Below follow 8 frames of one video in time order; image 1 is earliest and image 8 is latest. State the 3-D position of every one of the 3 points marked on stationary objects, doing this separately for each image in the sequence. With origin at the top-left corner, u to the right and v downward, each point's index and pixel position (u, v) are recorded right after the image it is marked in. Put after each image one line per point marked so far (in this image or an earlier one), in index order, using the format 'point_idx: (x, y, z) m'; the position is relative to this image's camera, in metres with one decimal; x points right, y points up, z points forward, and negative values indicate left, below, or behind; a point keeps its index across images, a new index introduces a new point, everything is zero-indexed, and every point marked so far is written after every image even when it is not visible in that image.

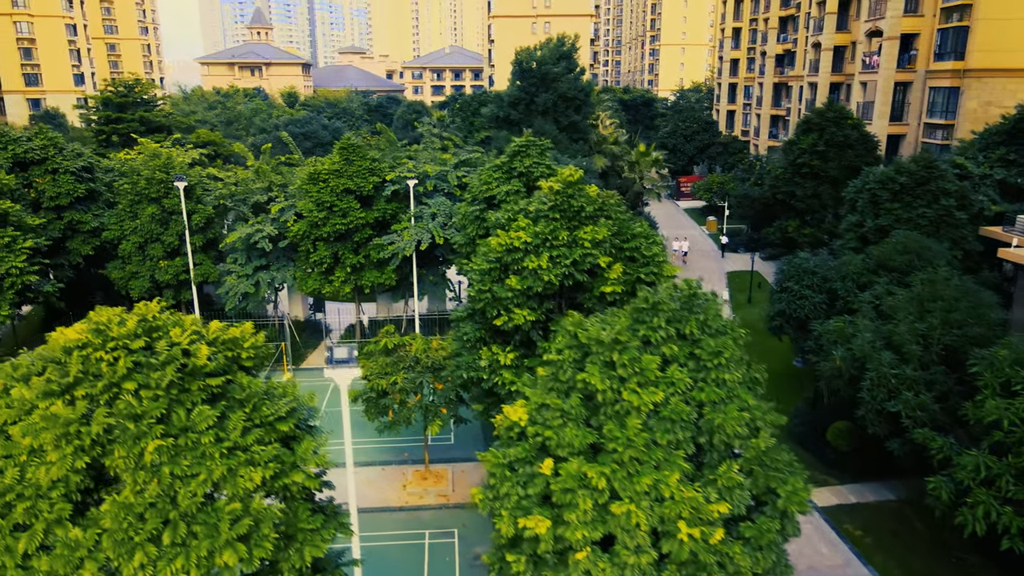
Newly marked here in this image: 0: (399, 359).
0: (-2.5, -1.6, +16.3) m
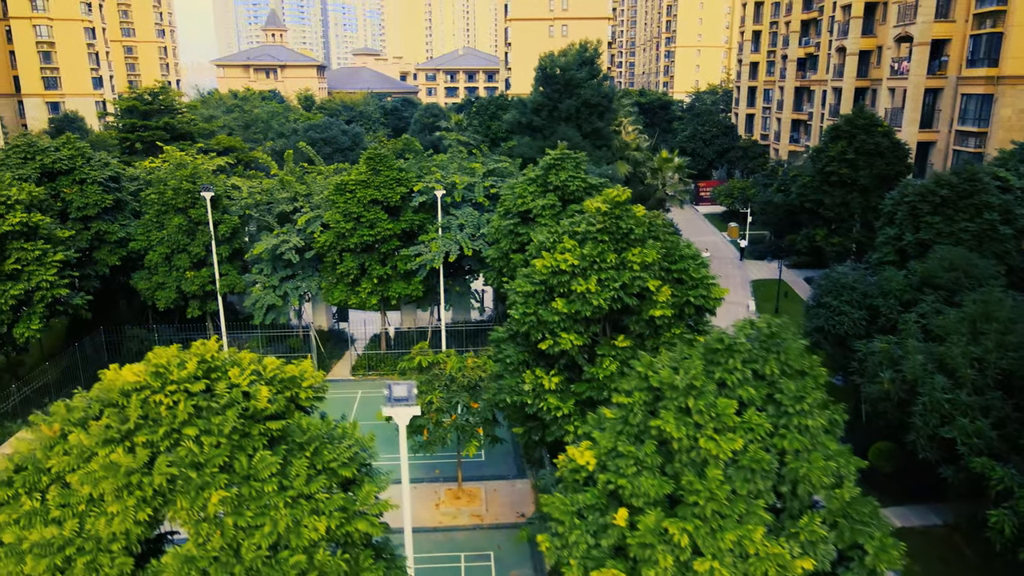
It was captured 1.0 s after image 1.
0: (-1.7, -2.0, +16.0) m
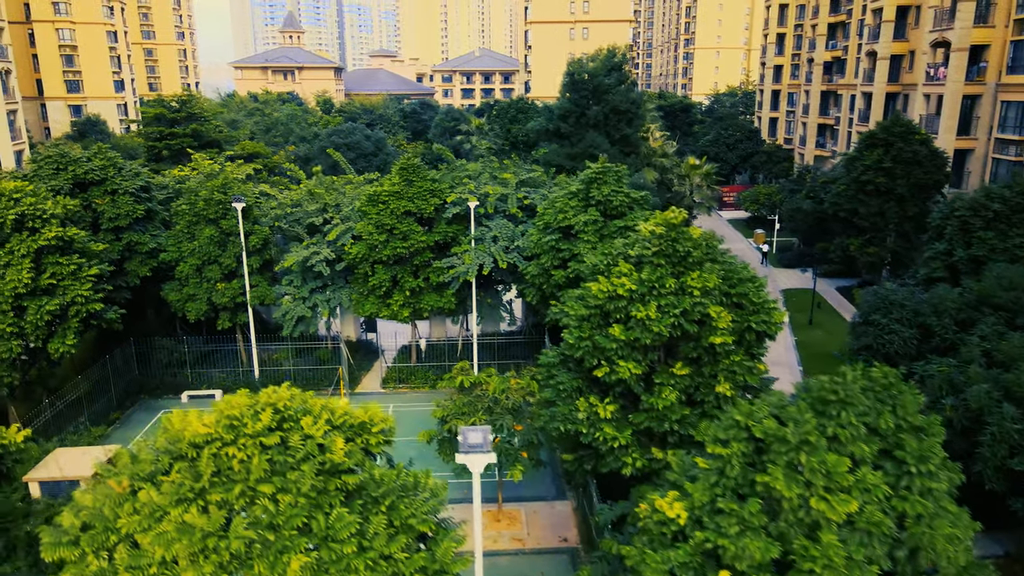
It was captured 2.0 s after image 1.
0: (-0.8, -2.4, +15.6) m
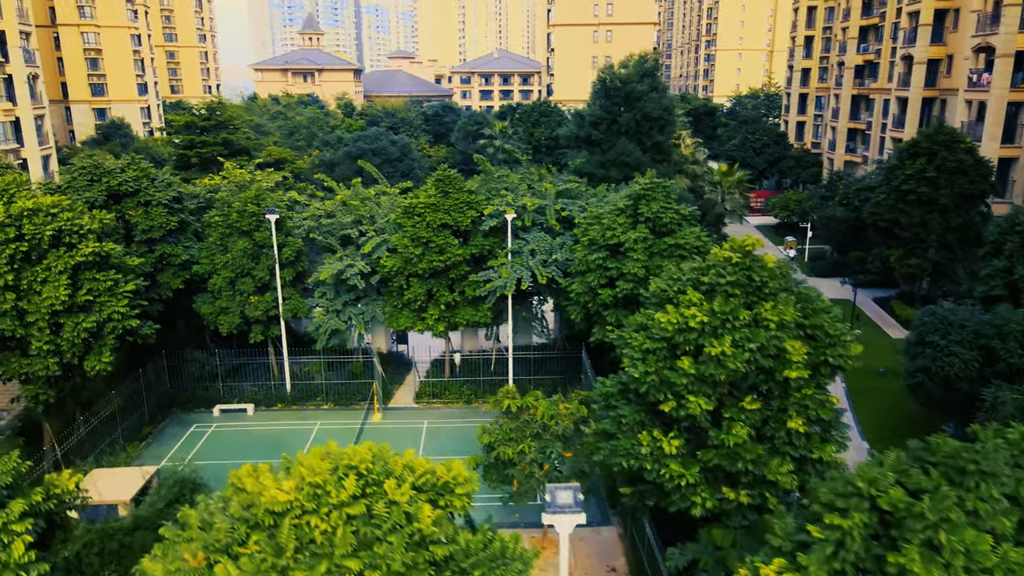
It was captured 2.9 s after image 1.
0: (+0.2, -2.8, +15.1) m
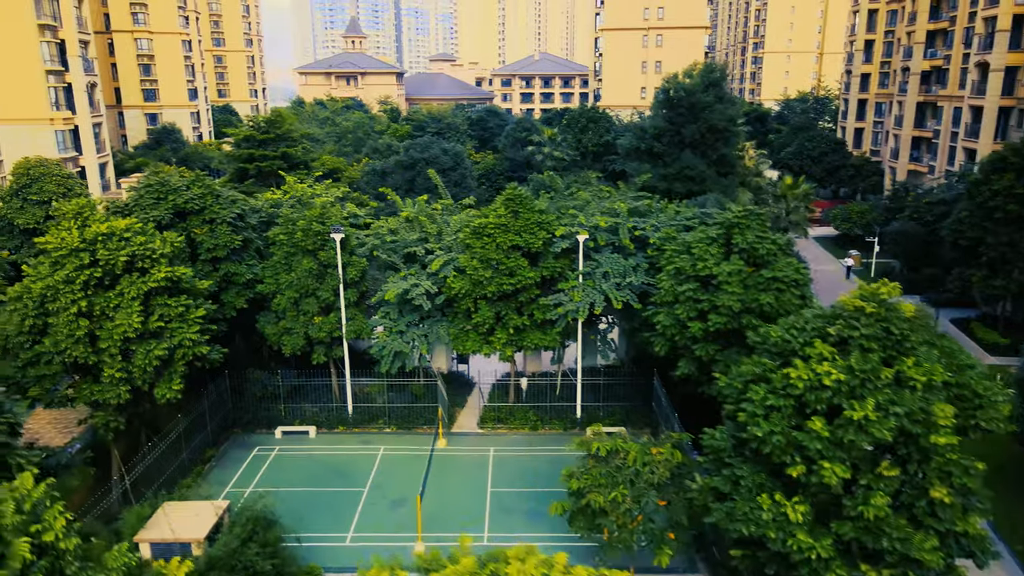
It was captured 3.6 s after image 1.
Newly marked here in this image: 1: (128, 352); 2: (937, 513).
0: (+2.0, -3.6, +14.2) m
1: (-8.8, -1.5, +16.6) m
2: (+5.8, -3.1, +9.9) m
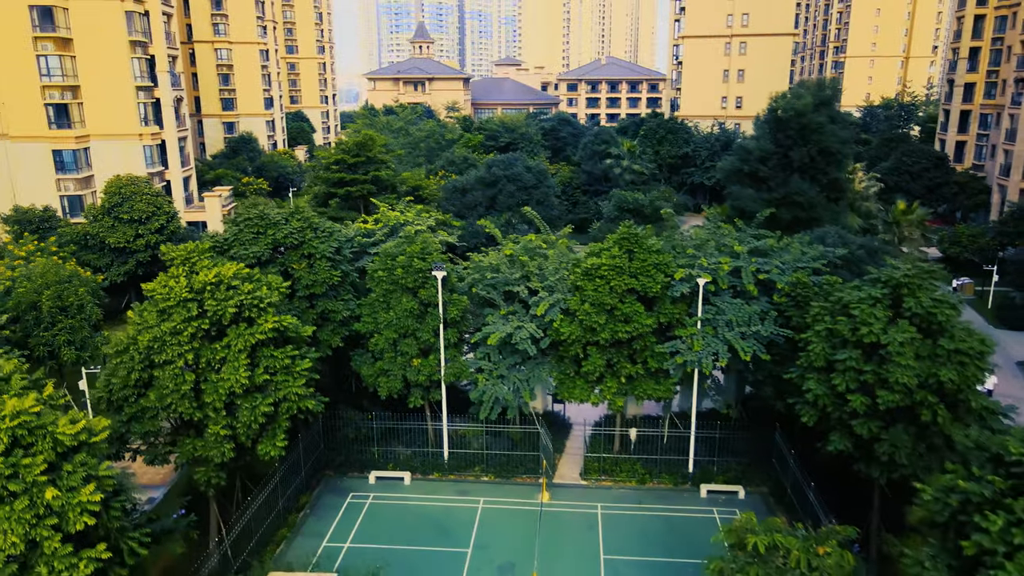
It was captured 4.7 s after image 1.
0: (+4.5, -4.9, +12.5) m
1: (-6.1, -2.6, +15.7) m
2: (+8.0, -4.5, +7.9) m
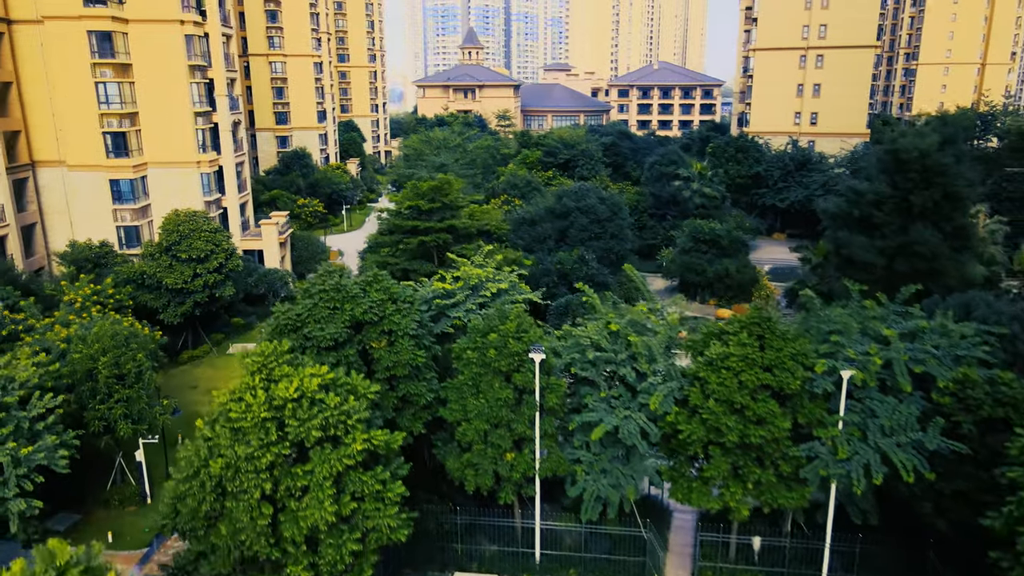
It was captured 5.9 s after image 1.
0: (+6.7, -7.1, +9.5) m
1: (-3.6, -4.7, +13.3) m
2: (+10.0, -6.8, +4.8) m
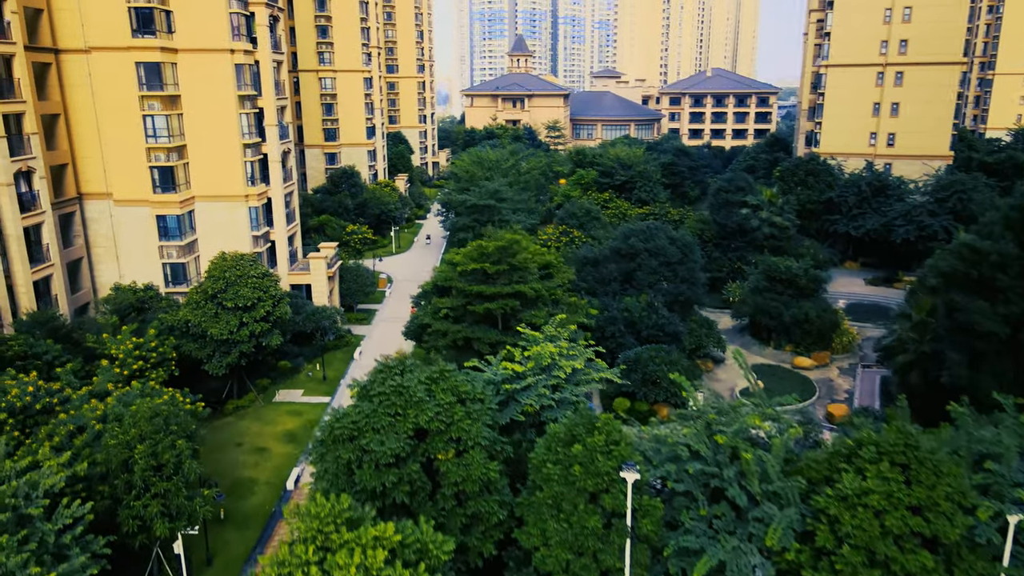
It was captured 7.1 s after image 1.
0: (+8.0, -9.5, +6.5) m
1: (-2.0, -6.9, +10.8) m
2: (+11.0, -9.2, +1.6) m
